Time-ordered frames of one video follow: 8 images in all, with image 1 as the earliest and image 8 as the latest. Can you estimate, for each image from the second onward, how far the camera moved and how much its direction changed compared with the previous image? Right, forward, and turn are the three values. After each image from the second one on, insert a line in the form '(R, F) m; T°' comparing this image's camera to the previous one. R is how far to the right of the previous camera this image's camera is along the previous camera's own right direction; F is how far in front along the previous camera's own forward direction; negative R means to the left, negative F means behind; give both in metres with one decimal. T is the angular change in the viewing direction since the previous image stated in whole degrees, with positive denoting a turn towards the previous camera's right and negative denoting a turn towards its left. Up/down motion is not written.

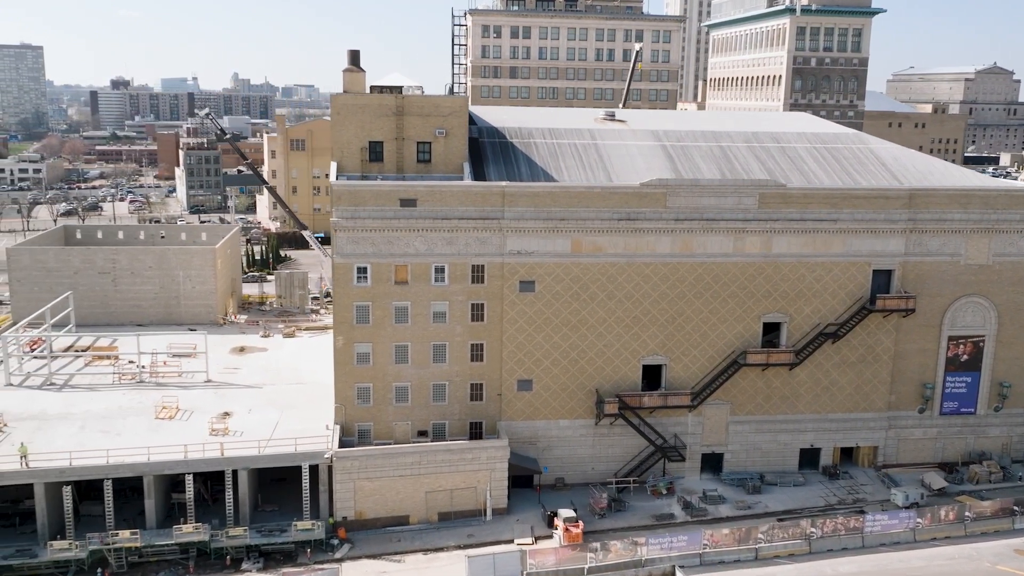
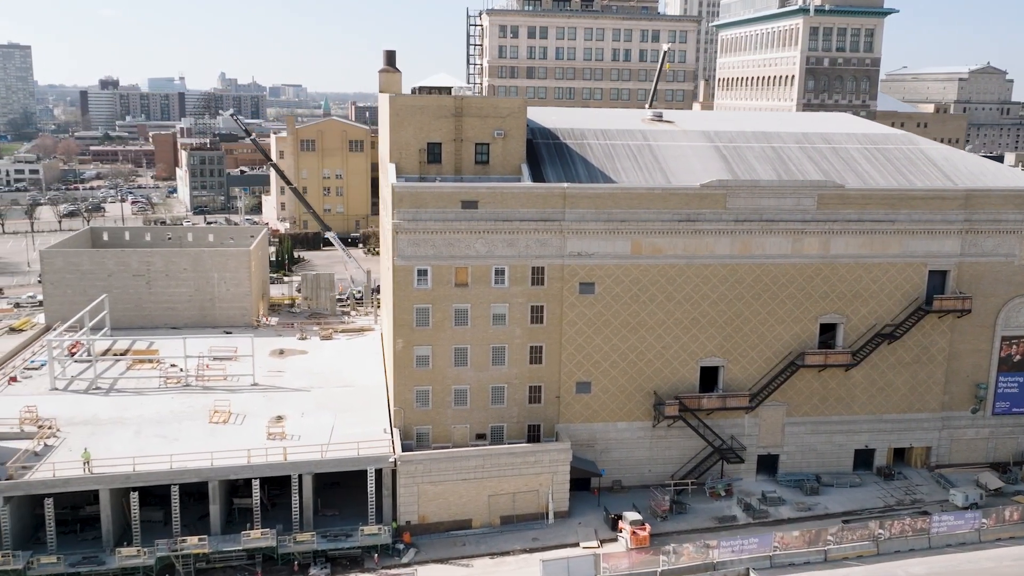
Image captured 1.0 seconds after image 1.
(-3.4, +0.3) m; +1°
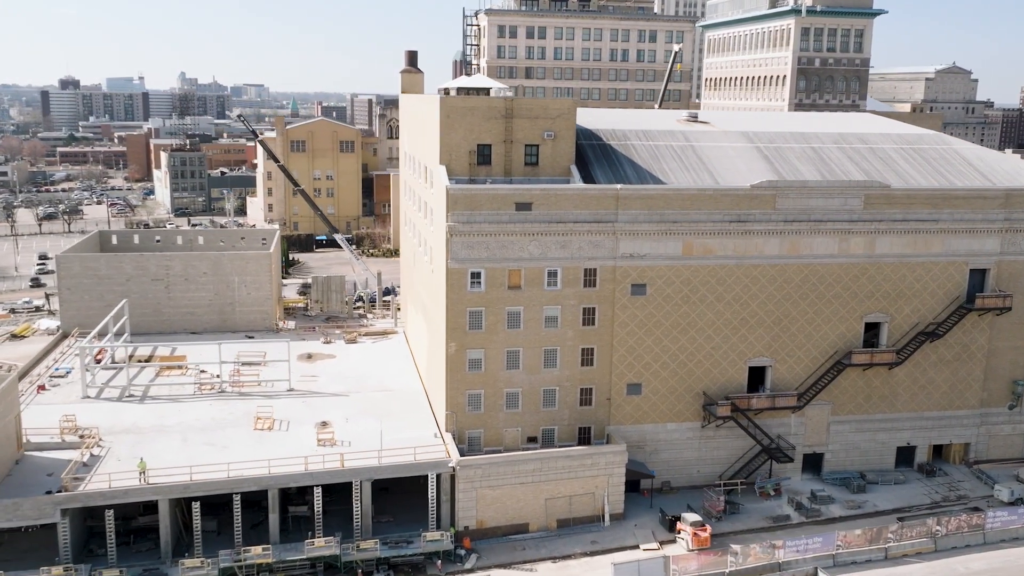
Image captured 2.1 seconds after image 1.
(-4.1, +0.3) m; +2°
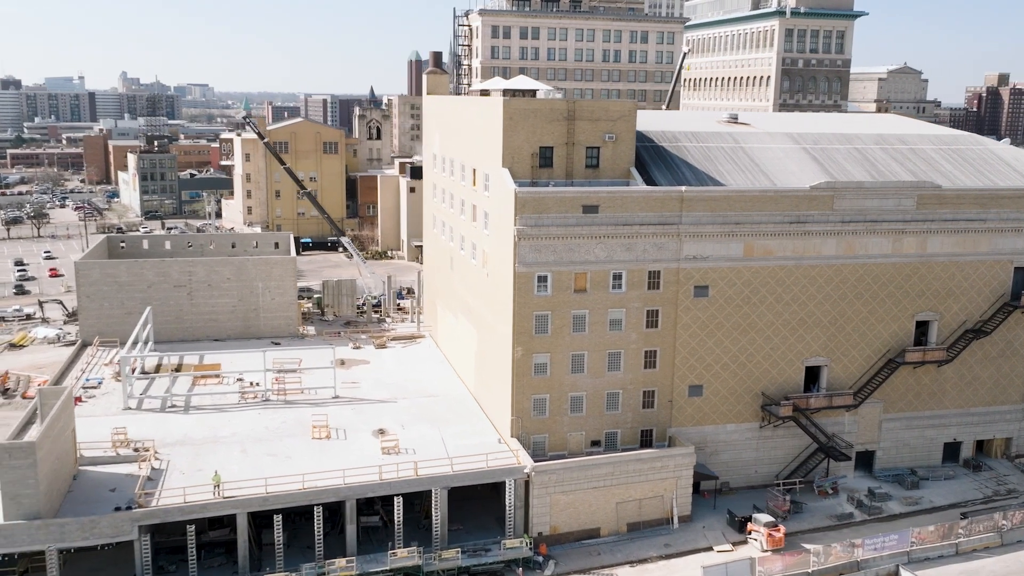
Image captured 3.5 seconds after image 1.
(-5.3, +0.5) m; +3°
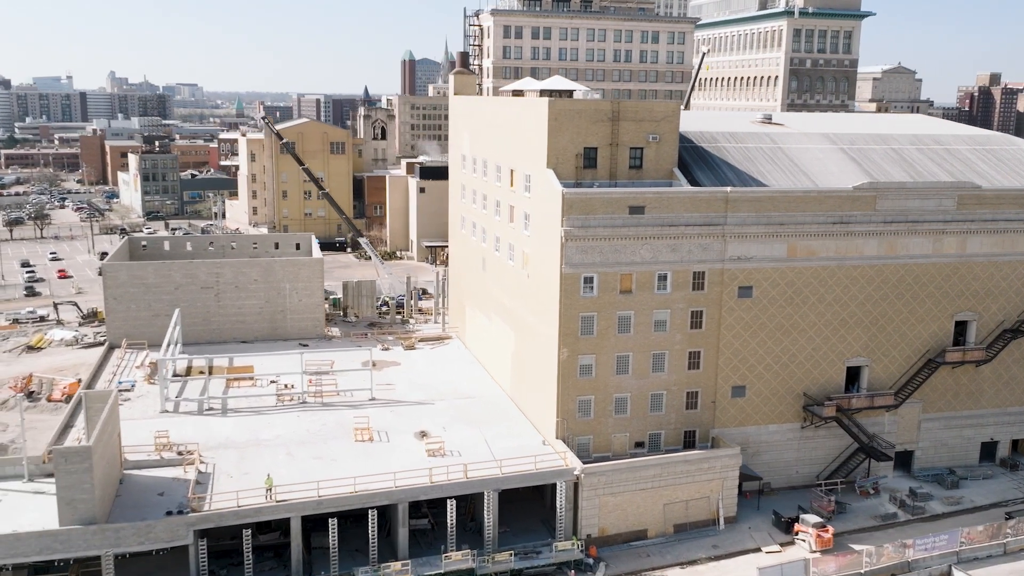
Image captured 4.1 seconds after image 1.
(-2.5, +0.2) m; +1°
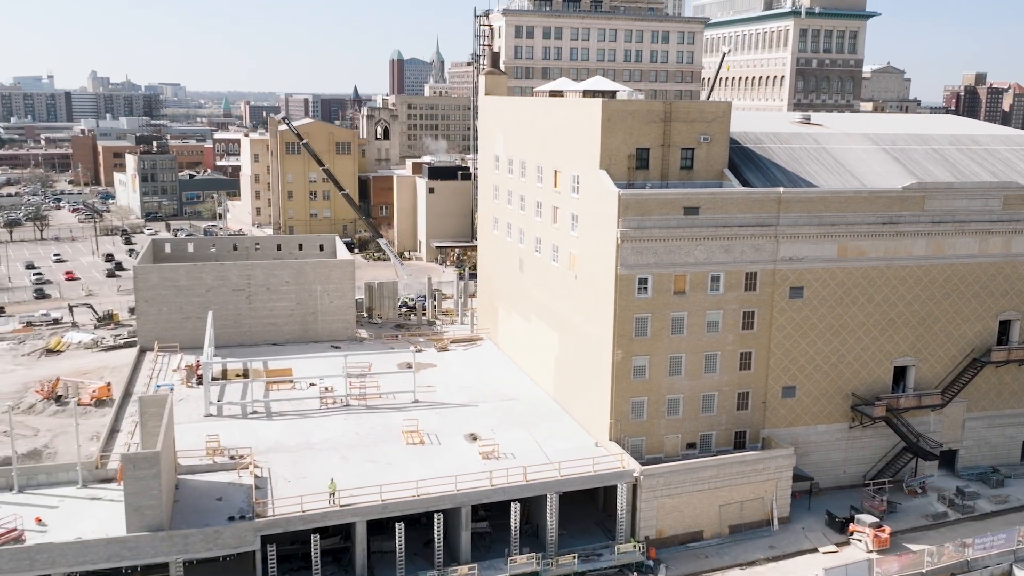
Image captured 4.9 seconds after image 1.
(-3.2, +0.2) m; +1°
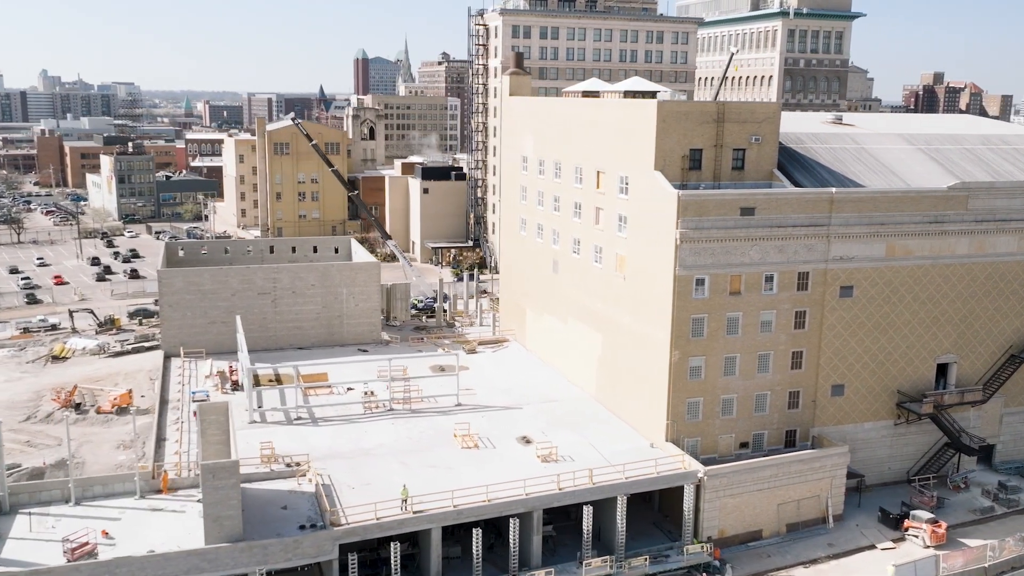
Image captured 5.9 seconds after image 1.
(-4.4, +0.3) m; +2°
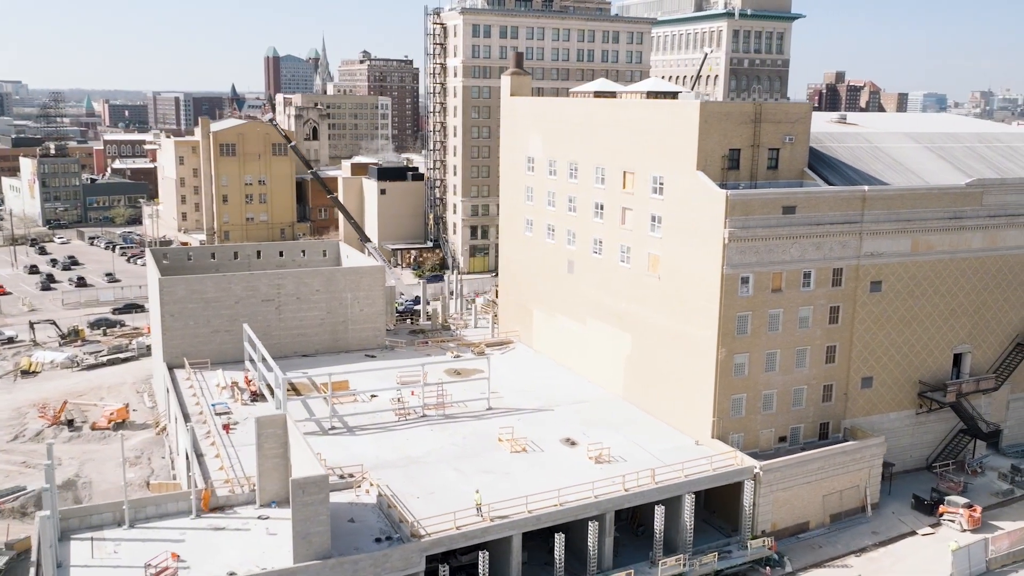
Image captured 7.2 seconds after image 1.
(-6.3, +0.6) m; +6°
